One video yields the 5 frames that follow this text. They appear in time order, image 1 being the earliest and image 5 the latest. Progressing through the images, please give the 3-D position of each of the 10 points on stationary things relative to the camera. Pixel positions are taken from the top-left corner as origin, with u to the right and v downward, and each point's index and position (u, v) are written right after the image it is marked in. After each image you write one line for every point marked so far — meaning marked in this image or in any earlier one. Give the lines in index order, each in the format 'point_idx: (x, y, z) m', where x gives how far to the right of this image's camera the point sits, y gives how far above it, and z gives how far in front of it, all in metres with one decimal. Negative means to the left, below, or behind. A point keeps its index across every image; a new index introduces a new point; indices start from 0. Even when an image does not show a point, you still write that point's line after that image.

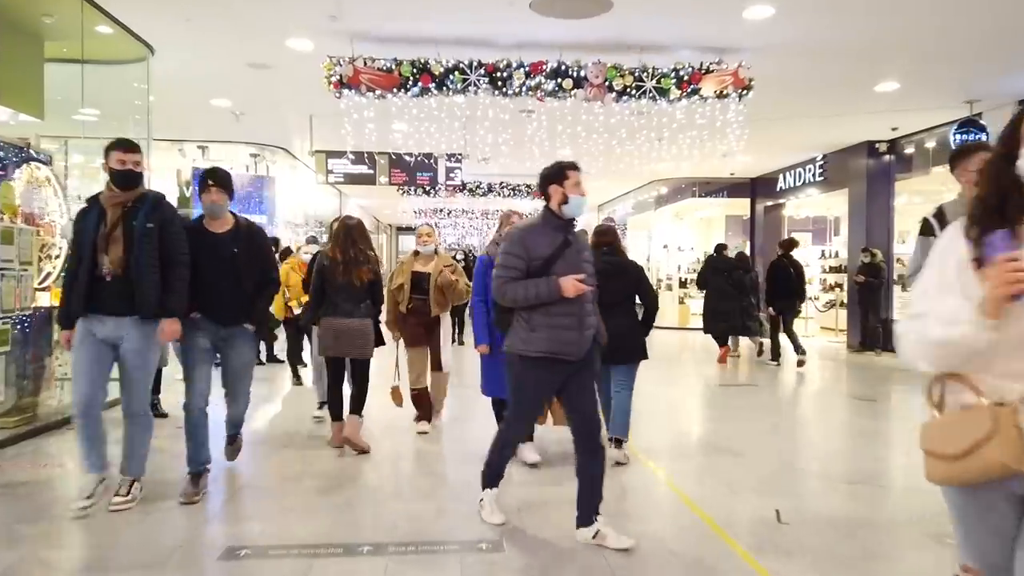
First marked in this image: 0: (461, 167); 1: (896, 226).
0: (-0.7, +1.8, +10.8) m
1: (+6.0, +1.0, +11.6) m
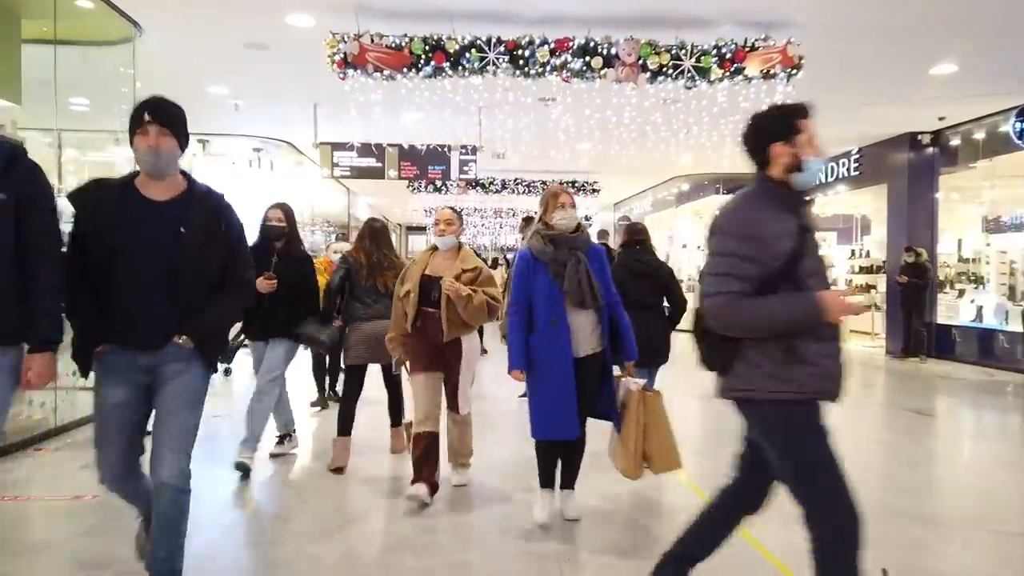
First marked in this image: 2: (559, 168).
0: (-0.5, +1.7, +10.1) m
1: (+6.2, +0.9, +10.9) m
2: (+0.8, +2.2, +13.1) m
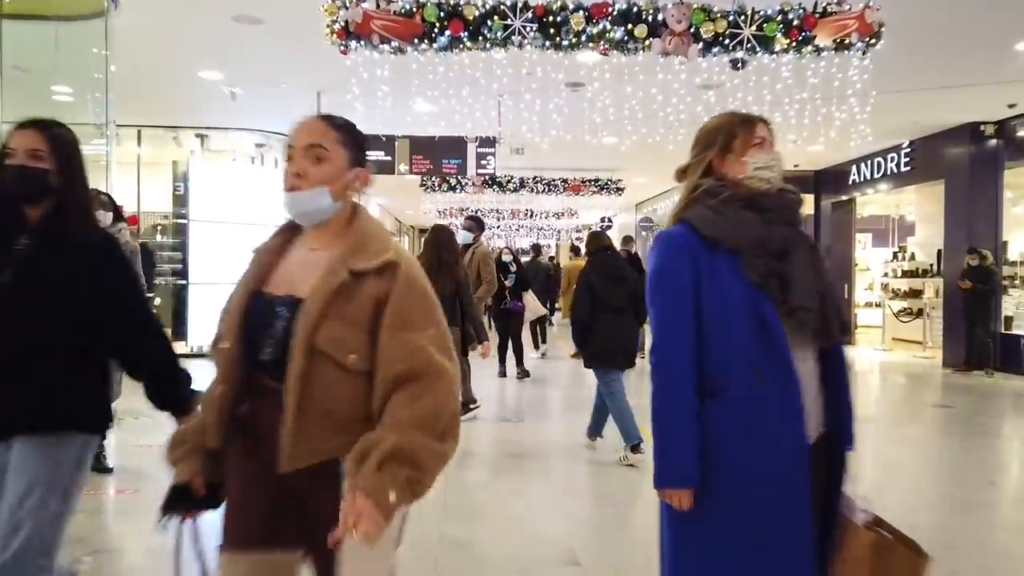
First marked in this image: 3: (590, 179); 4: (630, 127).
0: (-0.2, +1.7, +9.2) m
1: (+6.5, +0.9, +9.9) m
2: (+1.2, +2.1, +12.2) m
3: (+1.5, +2.2, +14.7) m
4: (+1.2, +1.6, +7.3) m
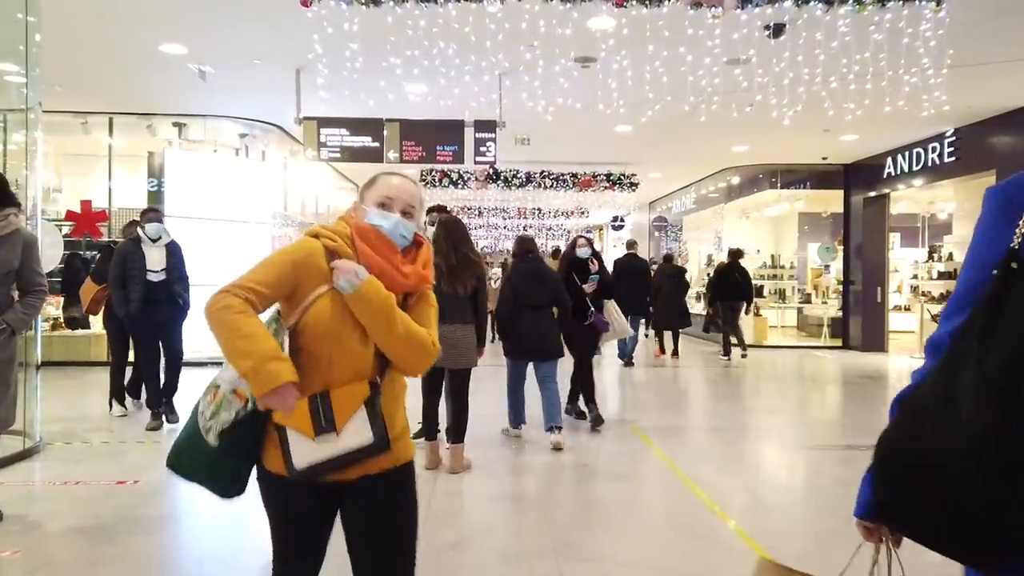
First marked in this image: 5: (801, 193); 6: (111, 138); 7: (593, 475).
0: (-0.2, +1.6, +8.3) m
1: (+6.5, +0.8, +8.8) m
2: (+1.2, +2.1, +11.3) m
3: (+1.6, +2.1, +13.7) m
4: (+1.2, +1.6, +6.4) m
5: (+5.3, +1.8, +13.7) m
6: (-5.5, +2.0, +10.2) m
7: (+0.5, -1.1, +4.6) m
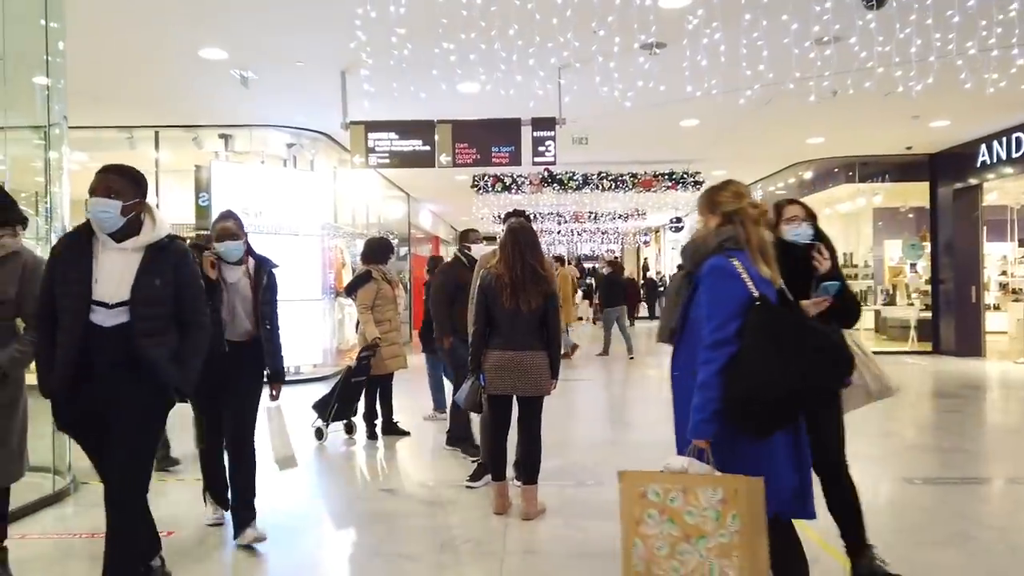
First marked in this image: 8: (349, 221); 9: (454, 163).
0: (+0.4, +1.5, +7.7) m
1: (+7.2, +0.9, +7.8) m
2: (+2.0, +2.0, +10.6) m
3: (+2.6, +2.0, +13.0) m
4: (+1.7, +1.5, +5.7) m
5: (+6.3, +1.7, +12.7) m
6: (-4.7, +1.8, +9.9) m
7: (+0.9, -1.2, +3.9) m
8: (-2.7, +1.1, +12.2) m
9: (-0.6, +1.2, +7.4) m
